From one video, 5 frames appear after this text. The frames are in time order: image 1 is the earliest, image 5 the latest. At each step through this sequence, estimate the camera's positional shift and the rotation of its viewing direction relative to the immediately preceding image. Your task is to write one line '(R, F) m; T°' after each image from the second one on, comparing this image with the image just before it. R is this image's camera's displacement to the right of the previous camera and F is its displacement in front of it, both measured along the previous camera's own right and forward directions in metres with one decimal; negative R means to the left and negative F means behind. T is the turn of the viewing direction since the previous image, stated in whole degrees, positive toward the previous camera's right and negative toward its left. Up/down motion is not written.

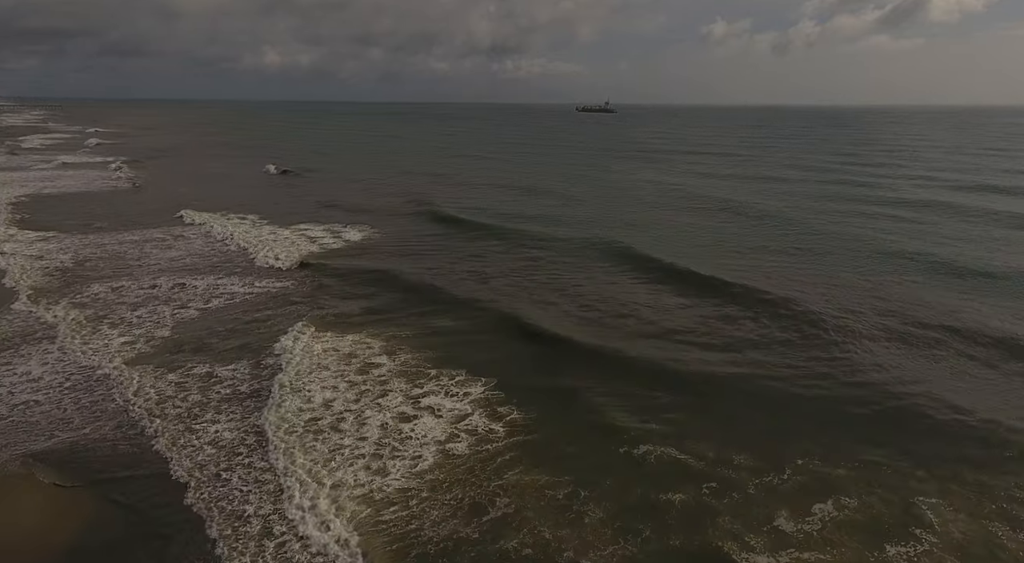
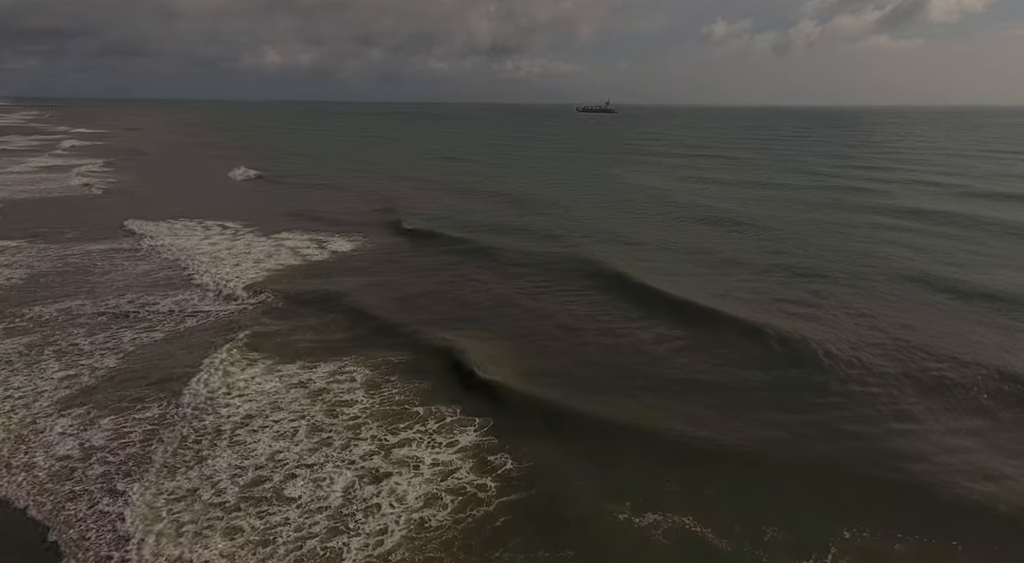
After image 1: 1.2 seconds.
(+0.2, +2.2) m; 0°
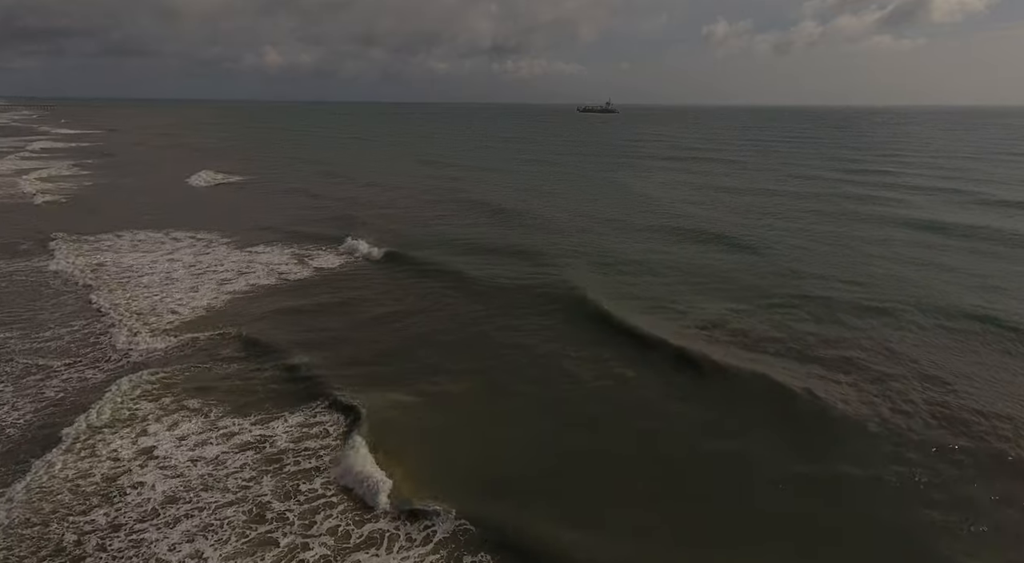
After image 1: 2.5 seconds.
(0.0, +3.2) m; 0°
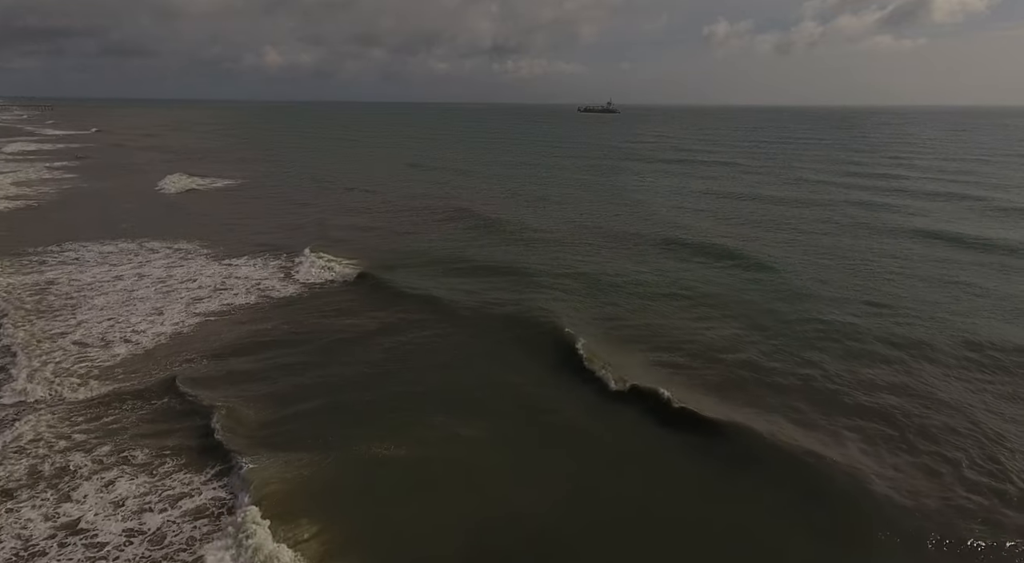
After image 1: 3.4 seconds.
(+0.1, +2.1) m; 0°
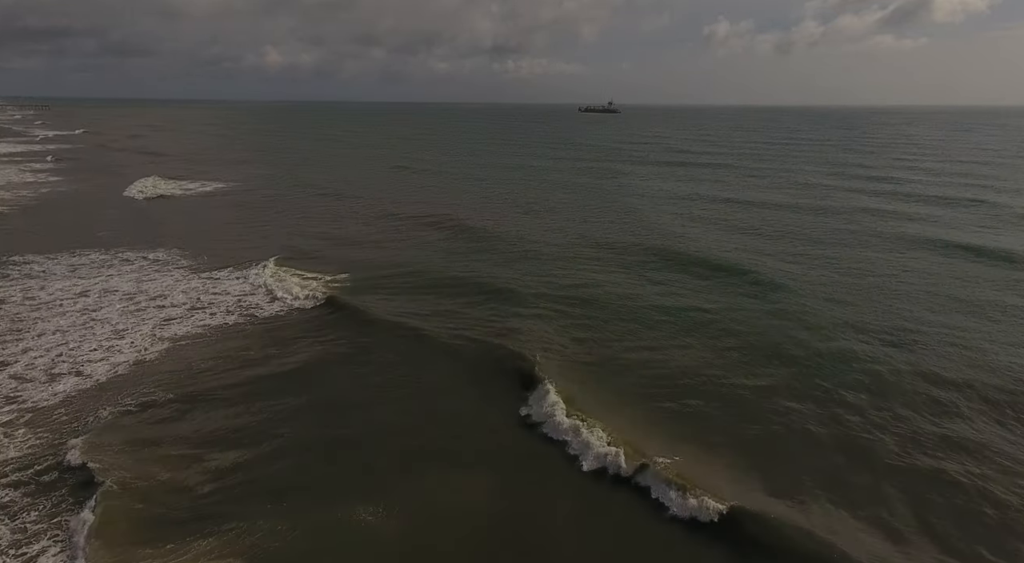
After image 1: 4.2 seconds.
(+0.2, +1.8) m; 0°
